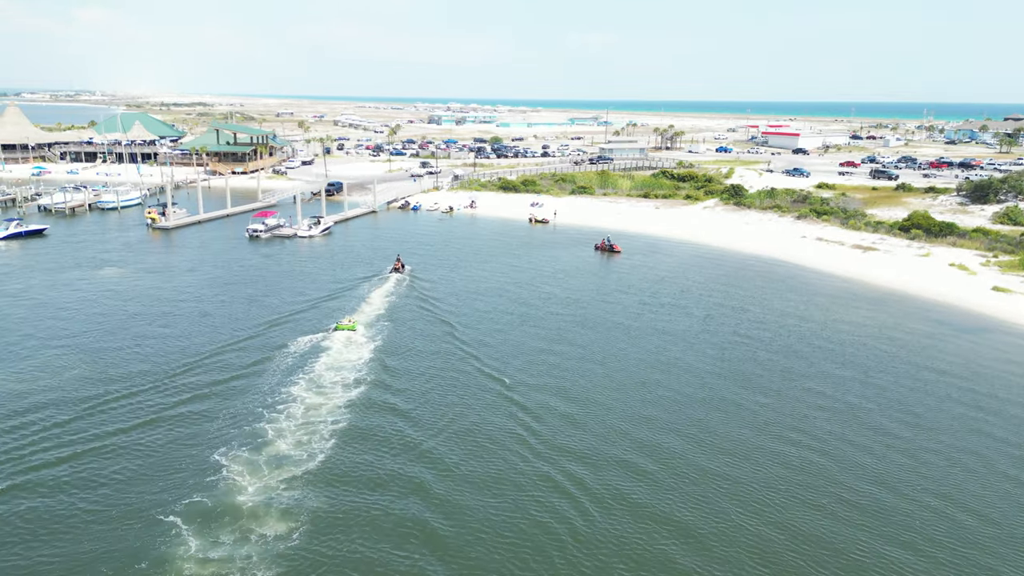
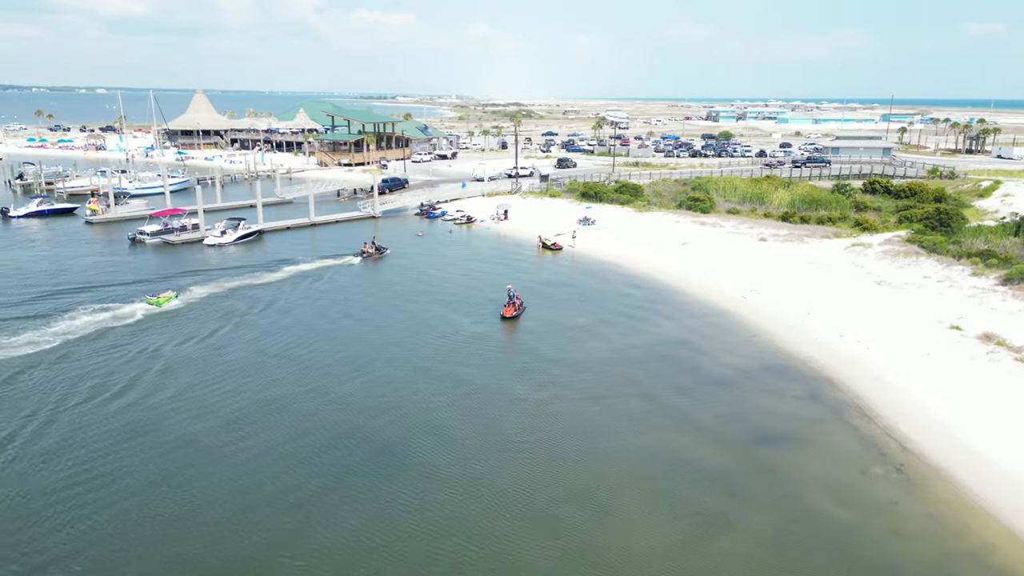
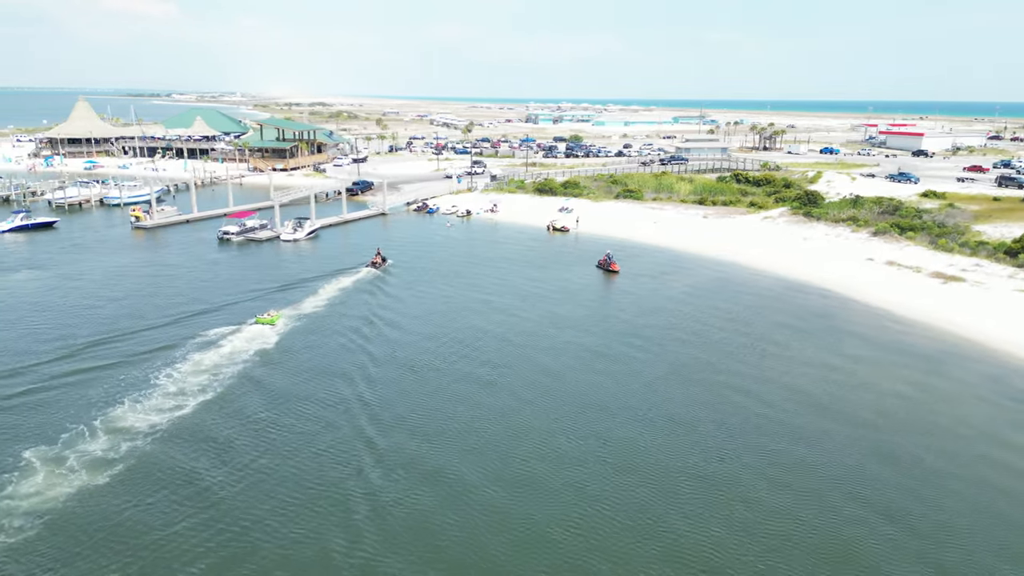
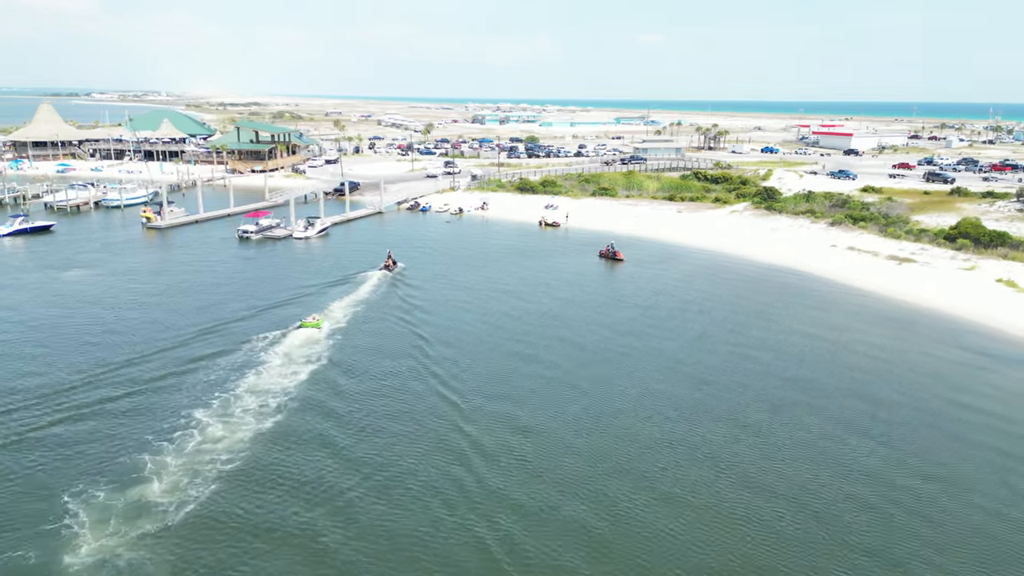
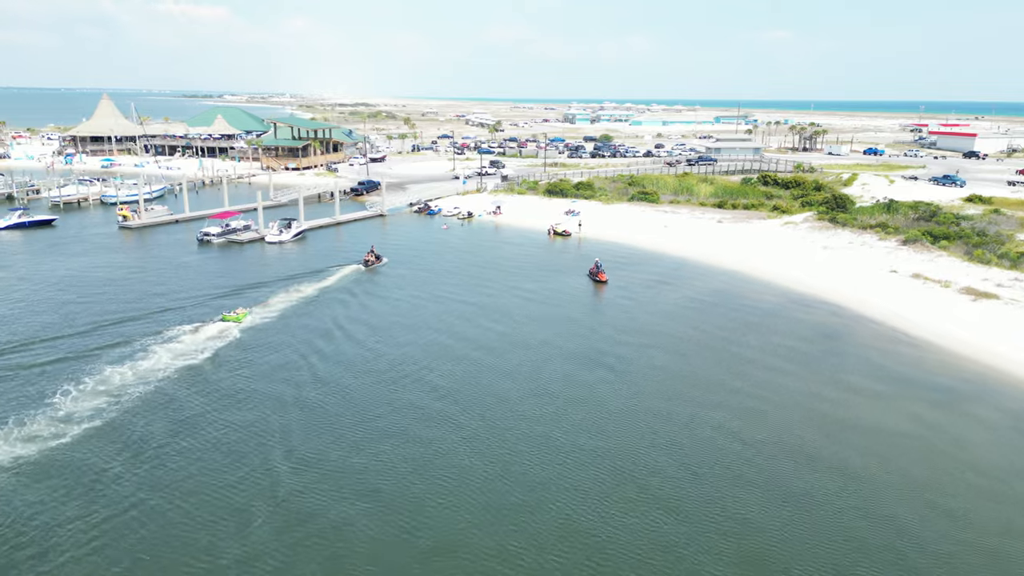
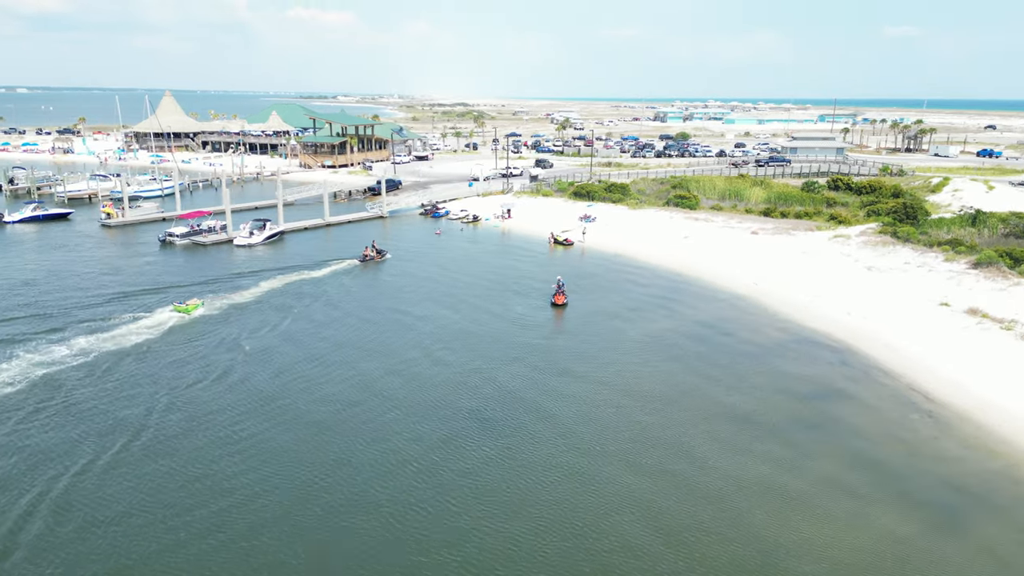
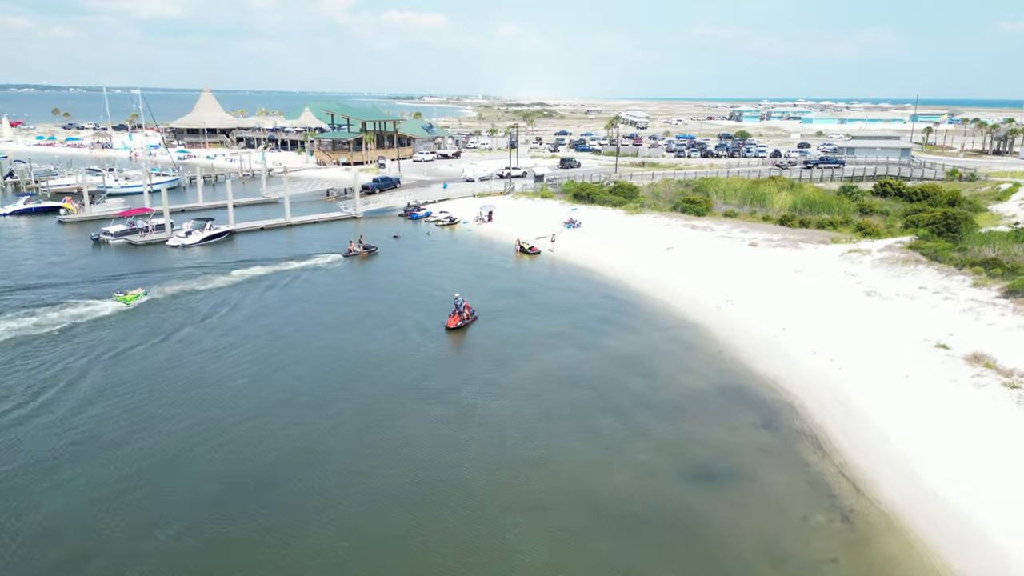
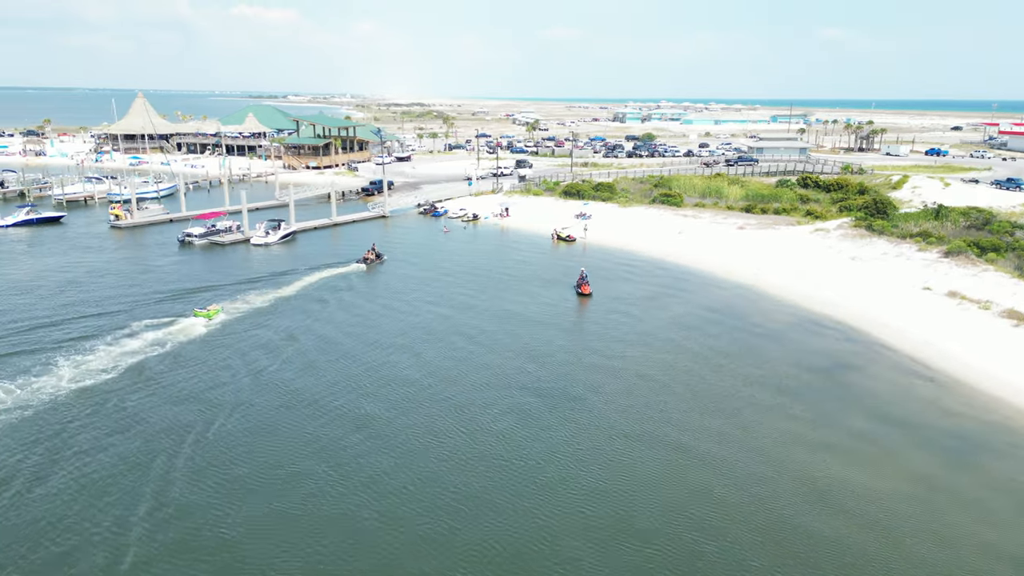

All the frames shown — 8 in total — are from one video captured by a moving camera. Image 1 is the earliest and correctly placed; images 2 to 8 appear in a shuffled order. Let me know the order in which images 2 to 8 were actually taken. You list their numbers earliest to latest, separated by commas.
4, 3, 5, 8, 6, 2, 7
